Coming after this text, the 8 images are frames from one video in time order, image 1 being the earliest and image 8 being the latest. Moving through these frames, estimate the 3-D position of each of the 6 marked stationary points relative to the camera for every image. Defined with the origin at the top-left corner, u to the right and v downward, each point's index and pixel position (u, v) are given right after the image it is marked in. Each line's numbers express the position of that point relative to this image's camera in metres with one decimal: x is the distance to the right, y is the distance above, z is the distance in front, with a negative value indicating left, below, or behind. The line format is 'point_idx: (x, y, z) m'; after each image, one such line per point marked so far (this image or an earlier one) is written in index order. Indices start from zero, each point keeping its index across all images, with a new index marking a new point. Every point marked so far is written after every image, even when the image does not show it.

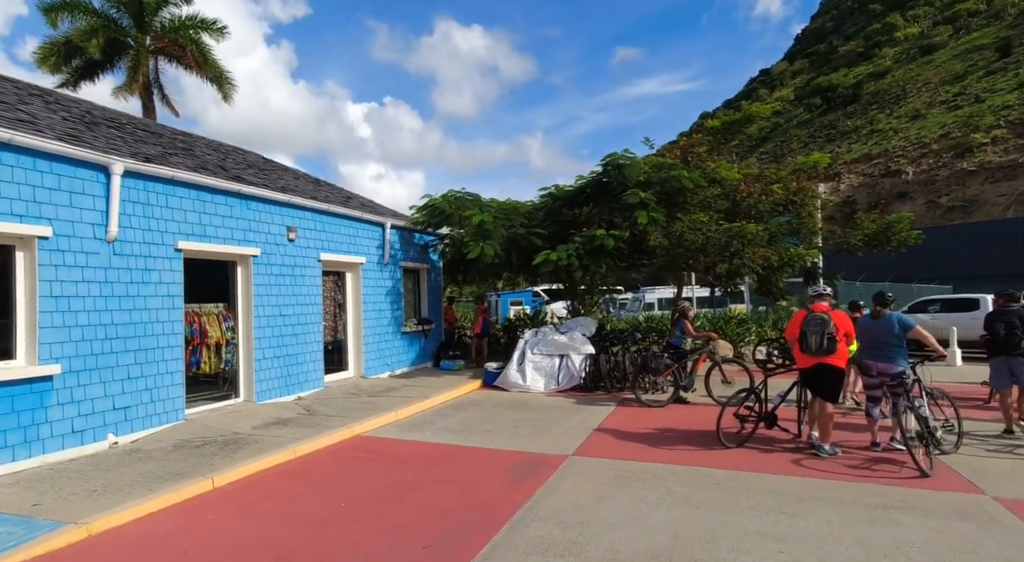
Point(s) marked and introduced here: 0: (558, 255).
0: (+0.8, +0.4, +10.5) m
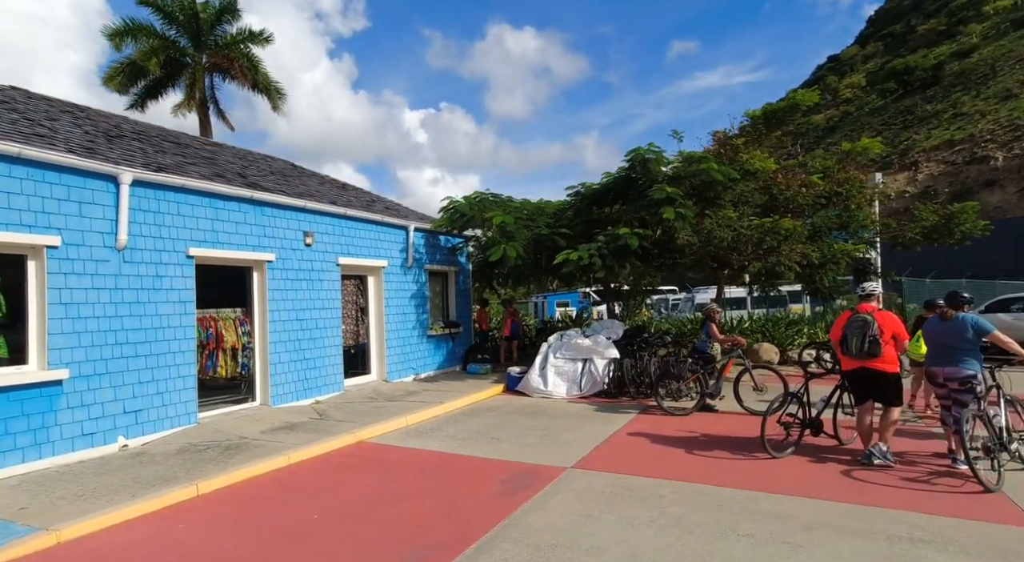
0: (+1.1, +0.4, +10.2) m
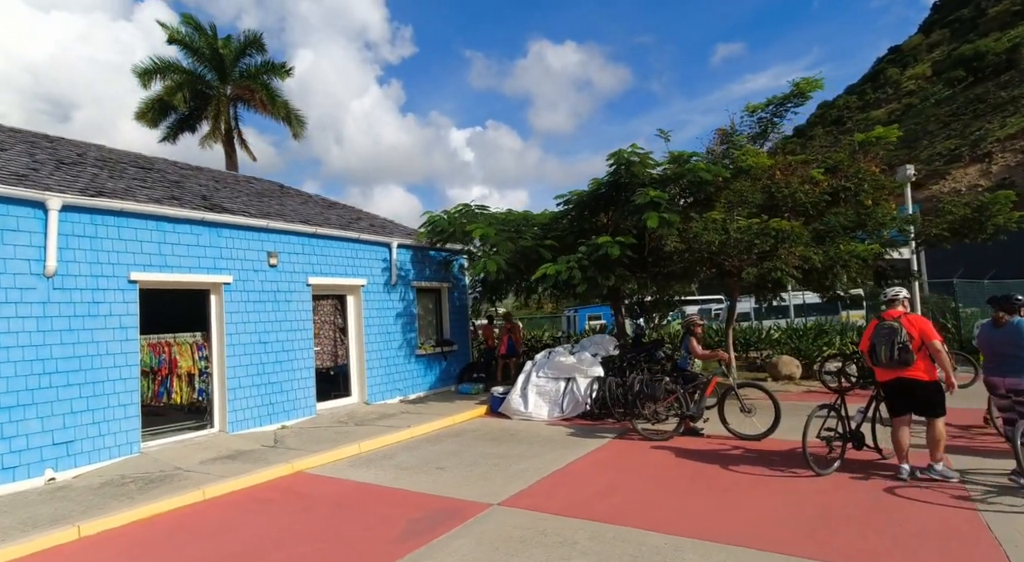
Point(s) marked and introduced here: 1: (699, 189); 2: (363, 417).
0: (+0.7, +0.2, +9.5) m
1: (+2.8, +1.4, +9.8) m
2: (-2.3, -2.1, +9.9) m
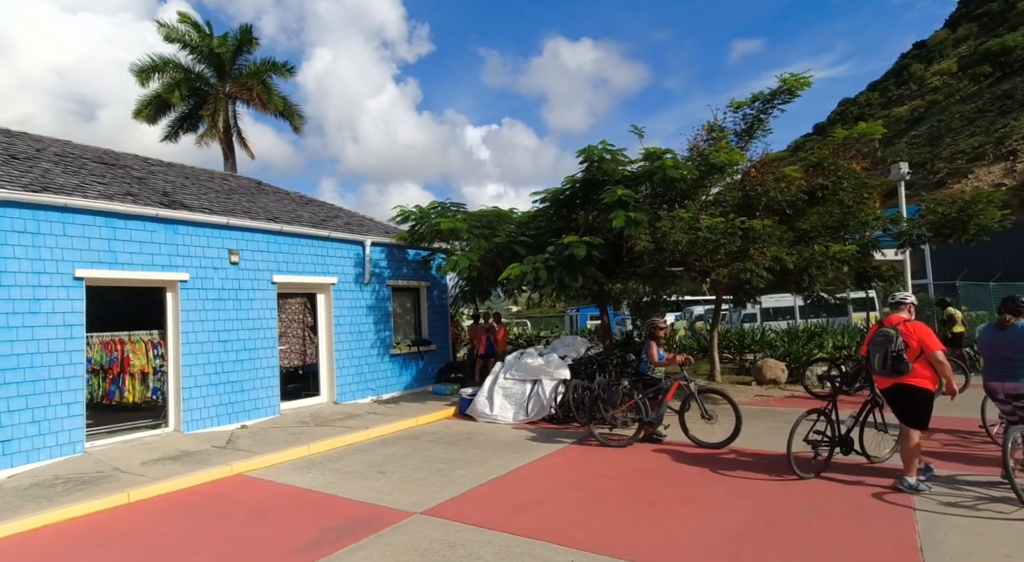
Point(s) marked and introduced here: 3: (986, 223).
0: (+0.2, +0.2, +9.2) m
1: (+2.3, +1.4, +9.4) m
2: (-2.9, -2.1, +9.7) m
3: (+7.1, +0.9, +9.3) m
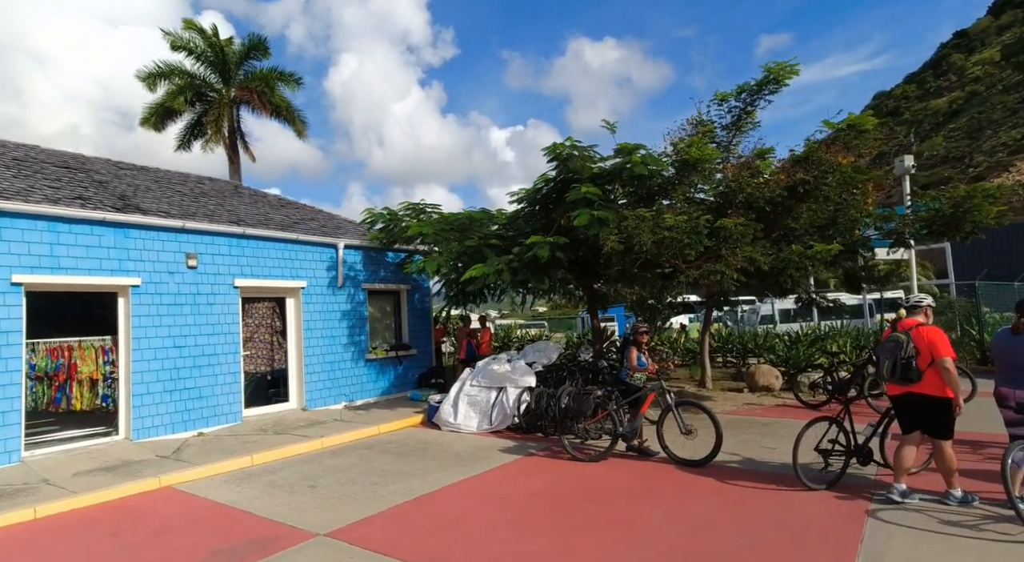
0: (-0.4, +0.2, +8.8) m
1: (+1.8, +1.4, +8.9) m
2: (-3.4, -2.2, +9.4) m
3: (+6.6, +0.9, +8.5) m
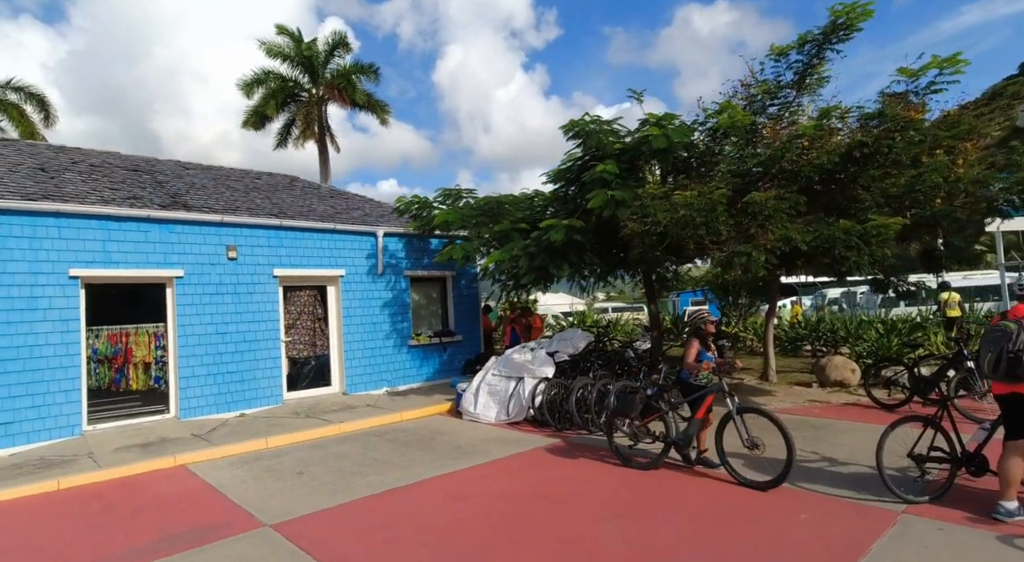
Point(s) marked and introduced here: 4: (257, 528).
0: (-0.2, +0.4, +8.5) m
1: (+2.0, +1.6, +8.1) m
2: (-2.9, -2.0, +9.7) m
3: (+6.6, +1.1, +6.9) m
4: (-2.1, -2.0, +5.1) m
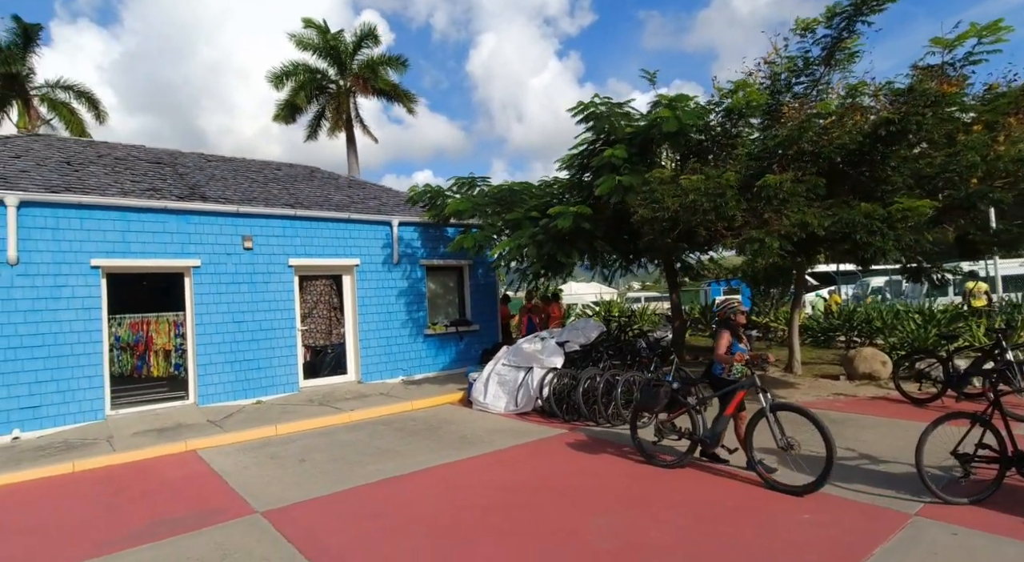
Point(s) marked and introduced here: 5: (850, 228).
0: (0.0, +0.5, +8.4) m
1: (+2.1, +1.7, +7.9) m
2: (-2.7, -1.8, +9.8) m
3: (+6.6, +1.2, +6.3) m
4: (-2.1, -1.9, +5.1) m
5: (+3.8, +0.6, +6.9) m
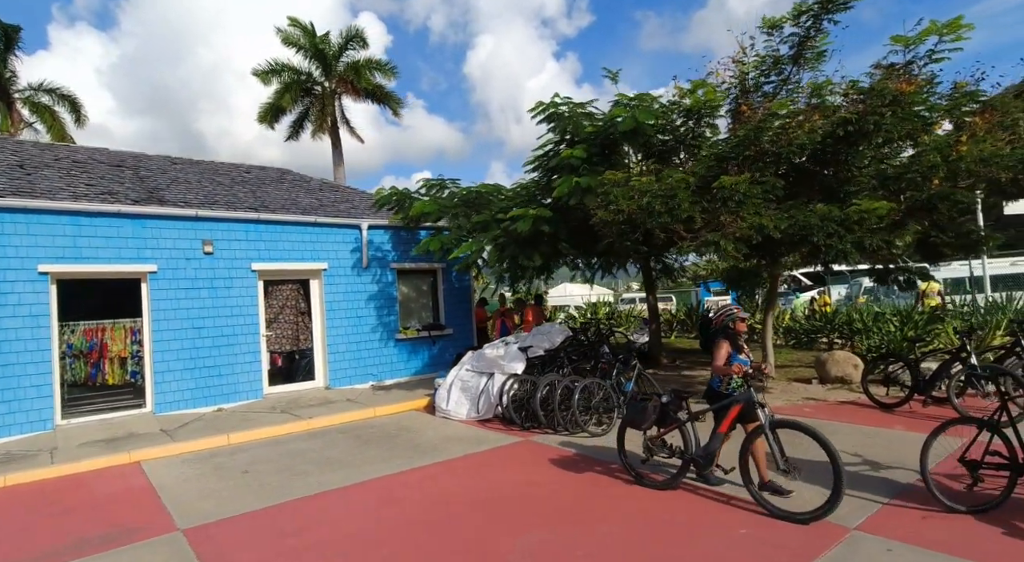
0: (-0.6, +0.5, +8.2) m
1: (+1.5, +1.7, +7.7) m
2: (-3.2, -1.9, +9.7) m
3: (+6.1, +1.2, +6.1) m
4: (-2.7, -2.0, +4.9) m
5: (+3.3, +0.6, +6.7) m
